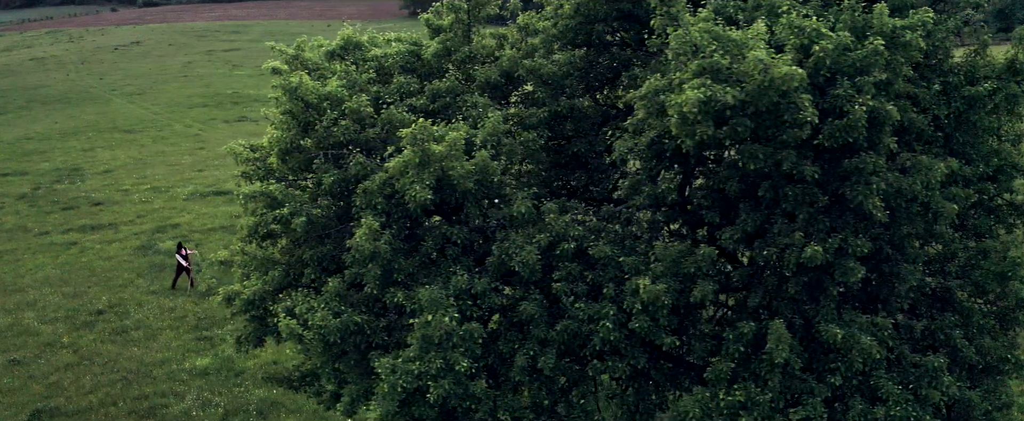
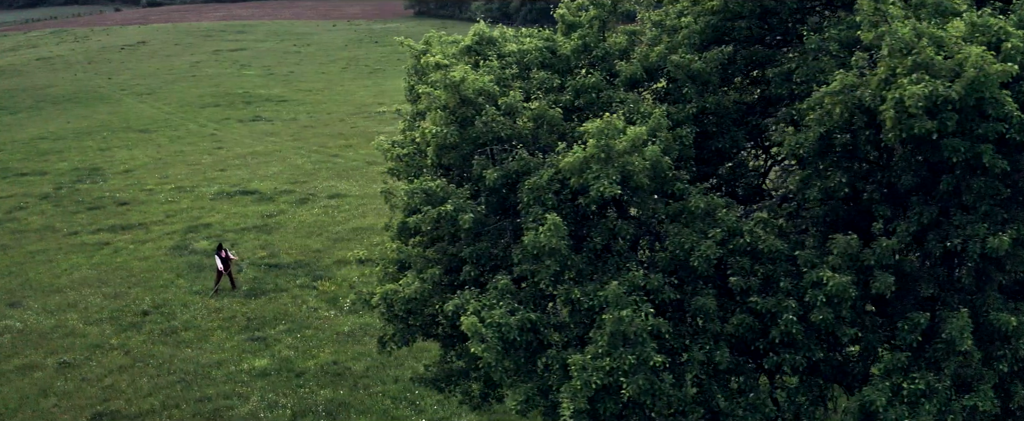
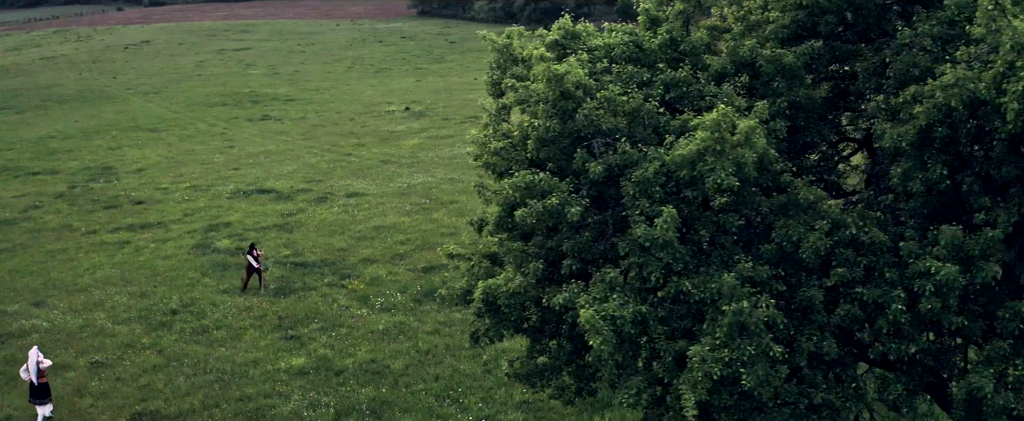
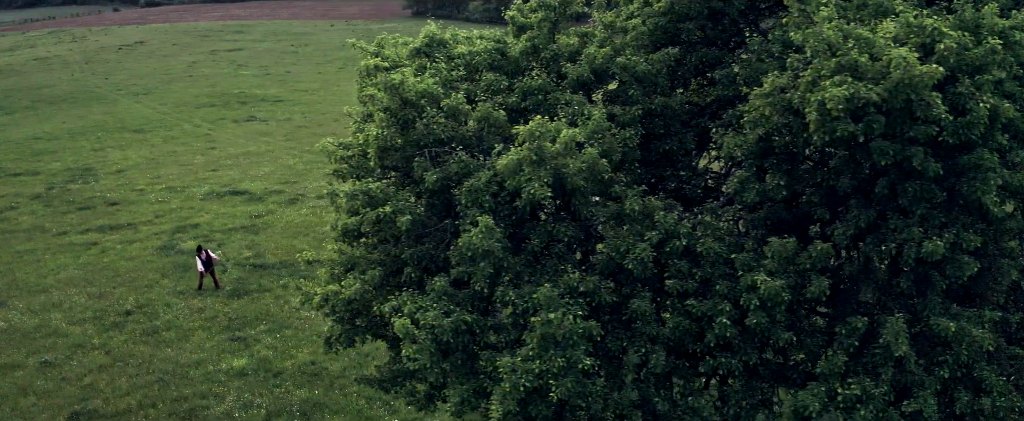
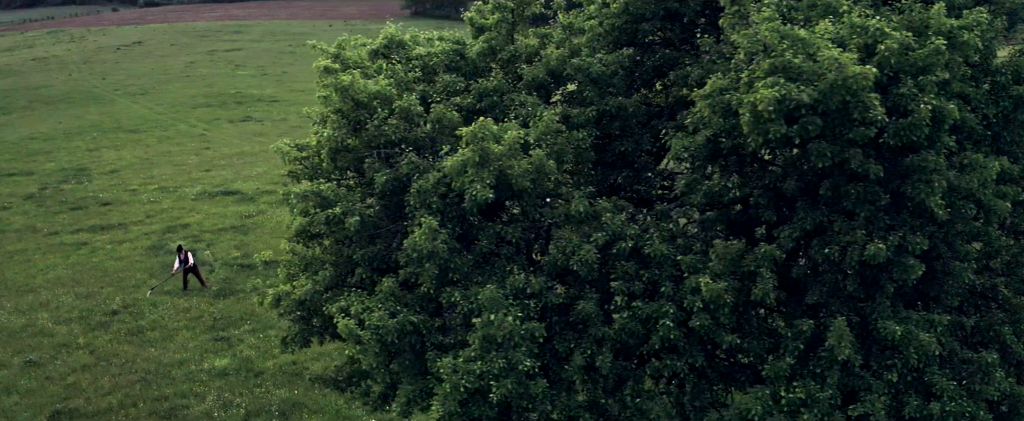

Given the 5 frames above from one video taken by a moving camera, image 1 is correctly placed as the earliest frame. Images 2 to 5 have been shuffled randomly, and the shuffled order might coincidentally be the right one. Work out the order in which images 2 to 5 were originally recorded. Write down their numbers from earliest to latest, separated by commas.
5, 4, 2, 3
